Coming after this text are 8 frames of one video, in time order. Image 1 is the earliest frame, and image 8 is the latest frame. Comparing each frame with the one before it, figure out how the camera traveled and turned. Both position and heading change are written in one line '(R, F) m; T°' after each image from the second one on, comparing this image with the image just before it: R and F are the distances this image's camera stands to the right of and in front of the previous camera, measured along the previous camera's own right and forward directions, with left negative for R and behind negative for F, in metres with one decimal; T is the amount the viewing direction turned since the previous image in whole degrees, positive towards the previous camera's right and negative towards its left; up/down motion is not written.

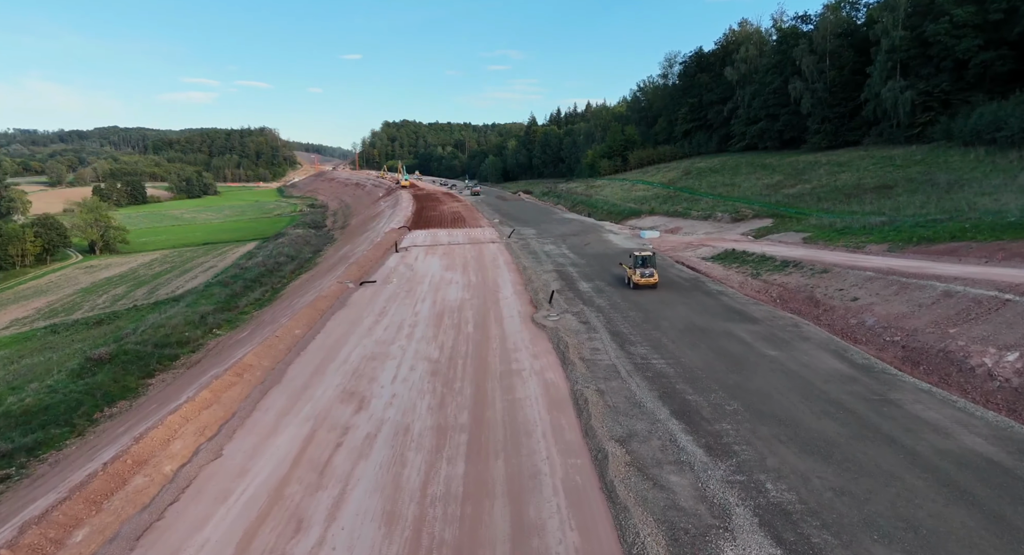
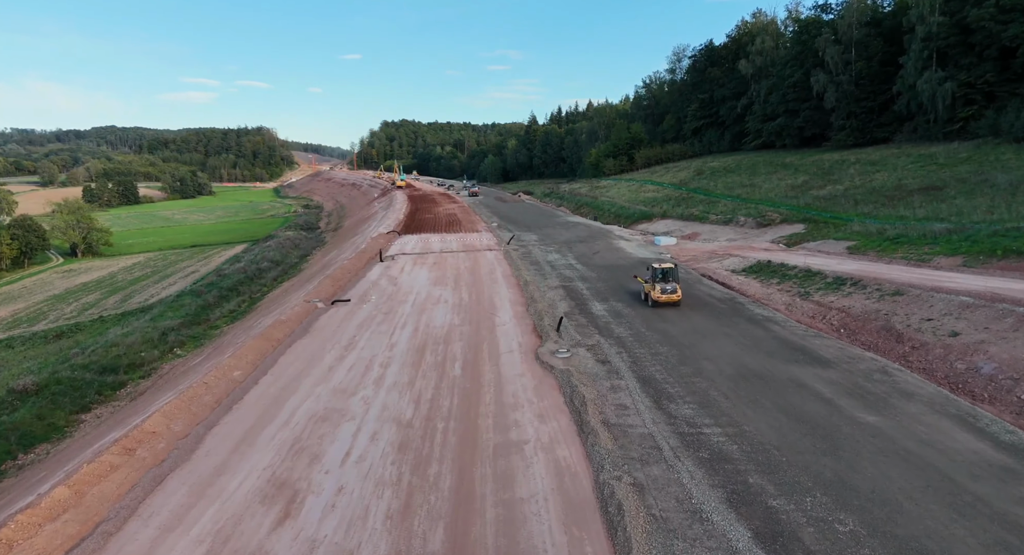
(0.0, +3.2) m; 0°
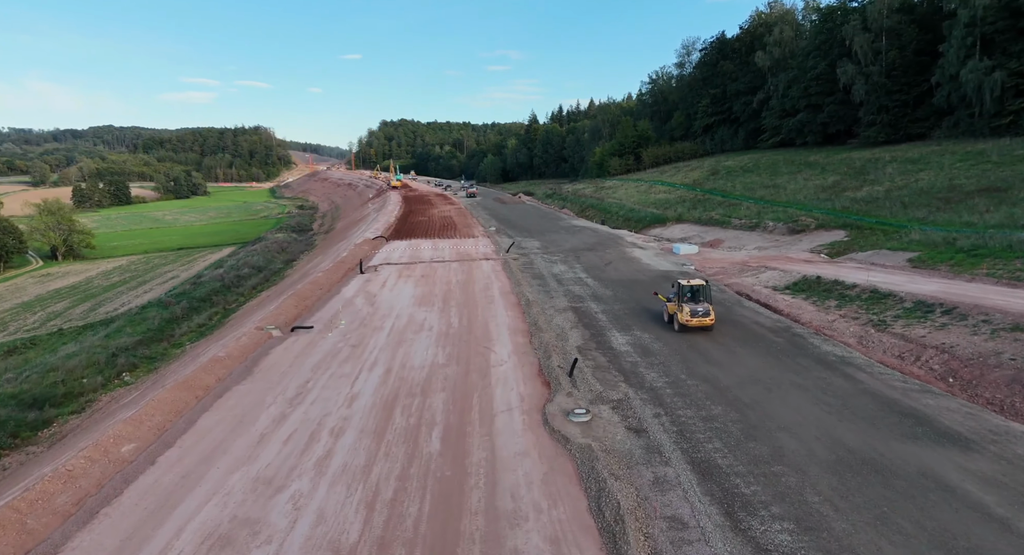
(0.0, +3.2) m; 0°
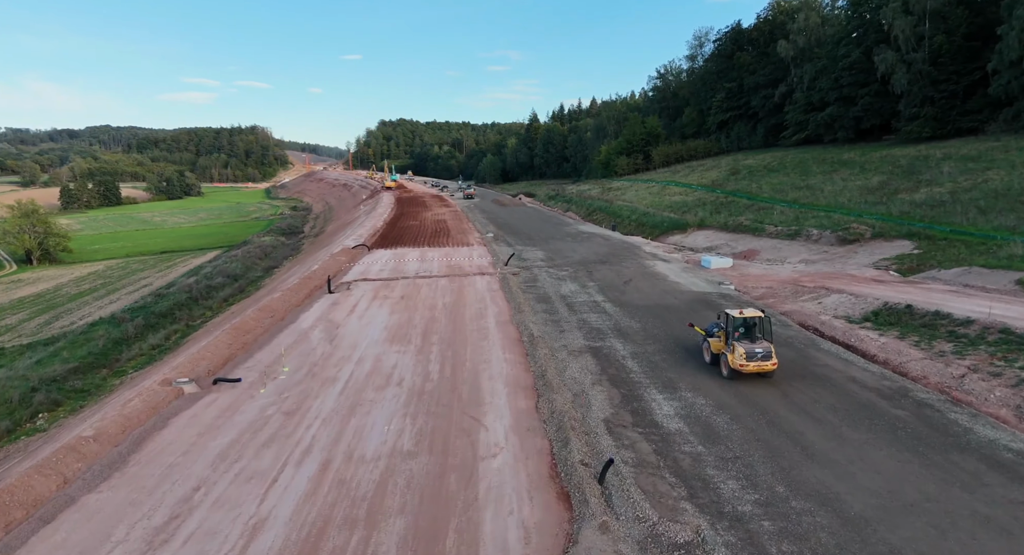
(0.0, +3.8) m; 0°
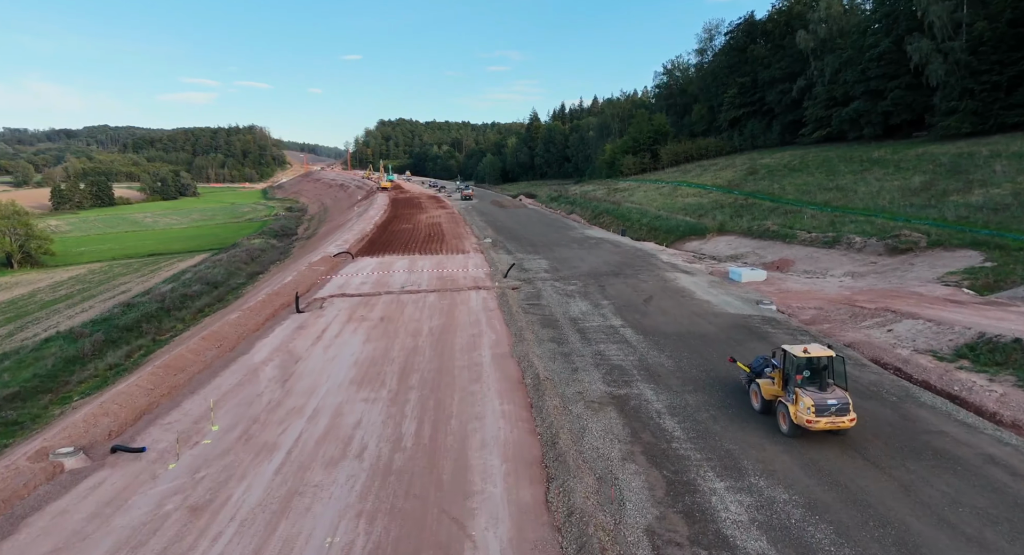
(0.0, +2.7) m; 0°
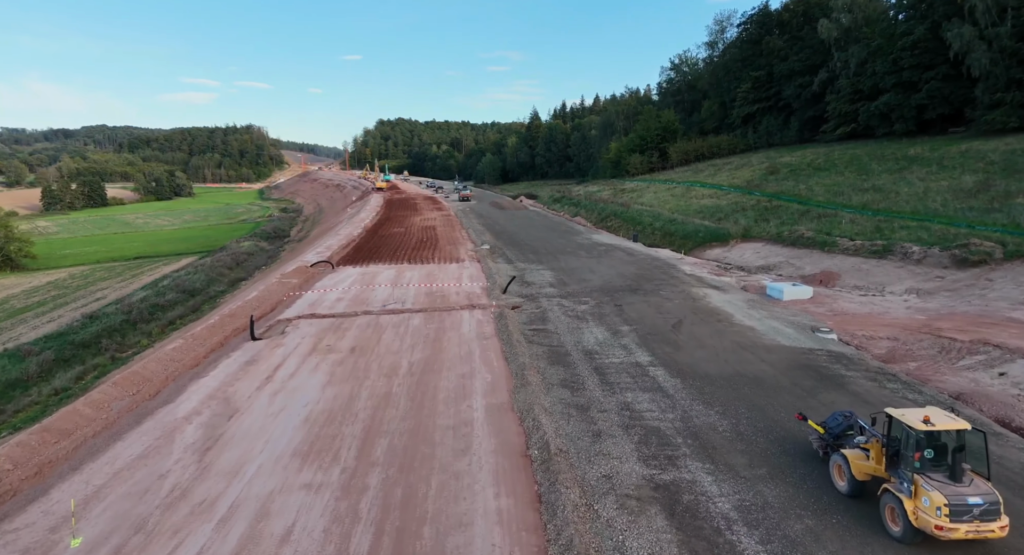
(0.0, +2.7) m; 0°
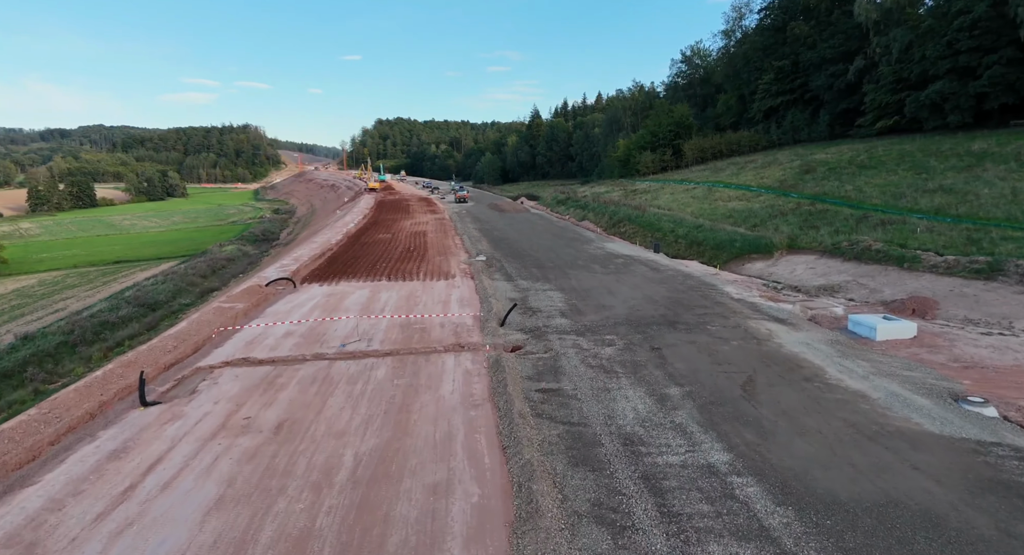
(0.0, +3.9) m; 0°
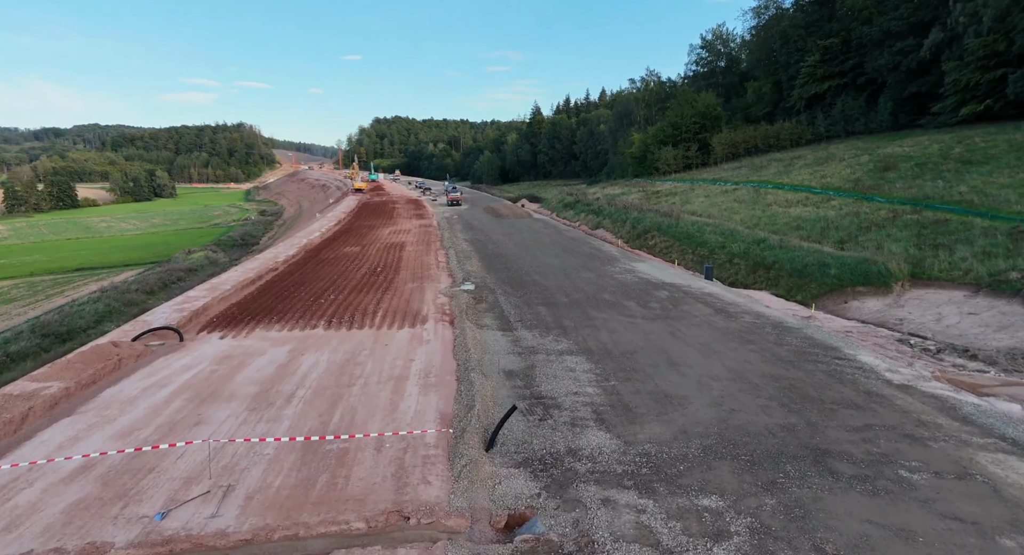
(+0.1, +6.2) m; 0°
